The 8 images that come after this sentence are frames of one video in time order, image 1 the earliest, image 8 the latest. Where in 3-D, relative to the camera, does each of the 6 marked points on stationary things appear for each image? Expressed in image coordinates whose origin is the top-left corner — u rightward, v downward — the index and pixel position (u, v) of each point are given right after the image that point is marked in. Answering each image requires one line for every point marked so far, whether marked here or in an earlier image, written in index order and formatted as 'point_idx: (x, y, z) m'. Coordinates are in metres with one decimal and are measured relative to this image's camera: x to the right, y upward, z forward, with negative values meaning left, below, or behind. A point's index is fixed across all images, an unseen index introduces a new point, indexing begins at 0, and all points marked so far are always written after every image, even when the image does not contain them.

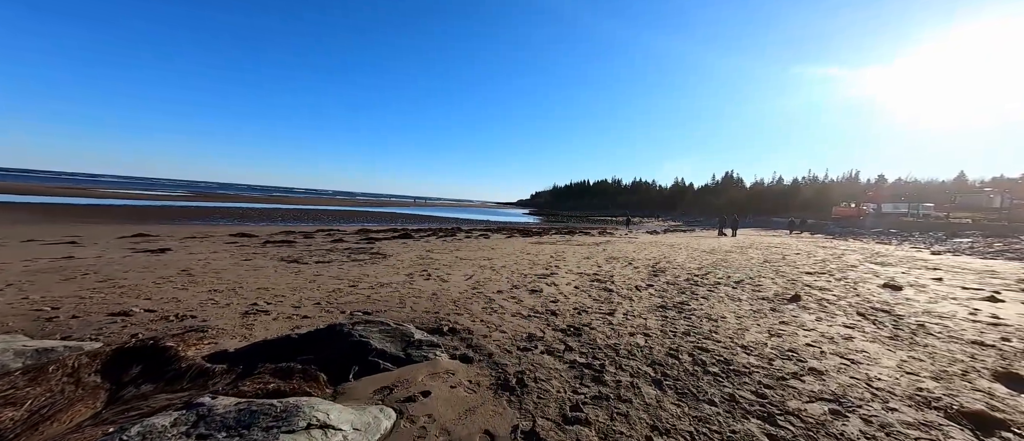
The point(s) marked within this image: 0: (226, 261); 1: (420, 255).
0: (-7.5, -1.1, +9.3) m
1: (-3.0, -1.1, +11.7) m
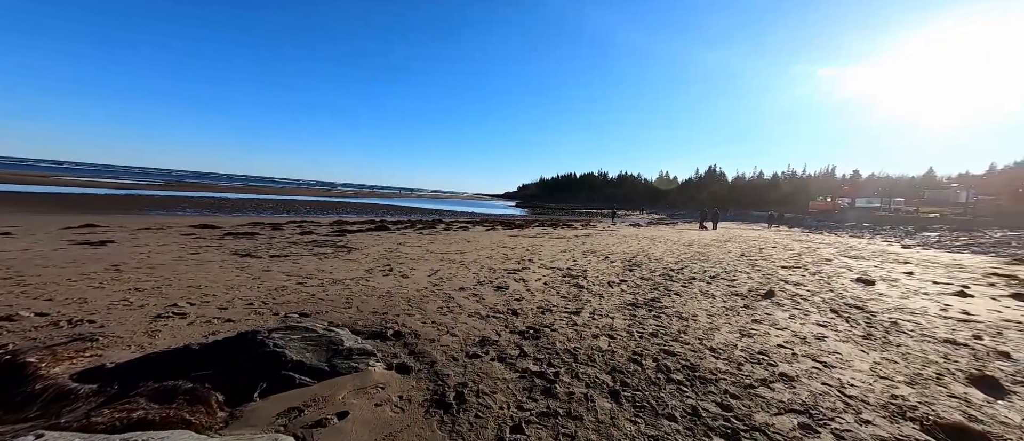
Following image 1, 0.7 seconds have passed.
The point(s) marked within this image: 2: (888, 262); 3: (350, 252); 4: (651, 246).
0: (-8.2, -0.8, +8.5) m
1: (-3.9, -0.9, +11.1) m
2: (+12.7, -1.4, +12.0) m
3: (-4.6, -0.9, +10.1) m
4: (+6.0, -1.1, +15.4) m
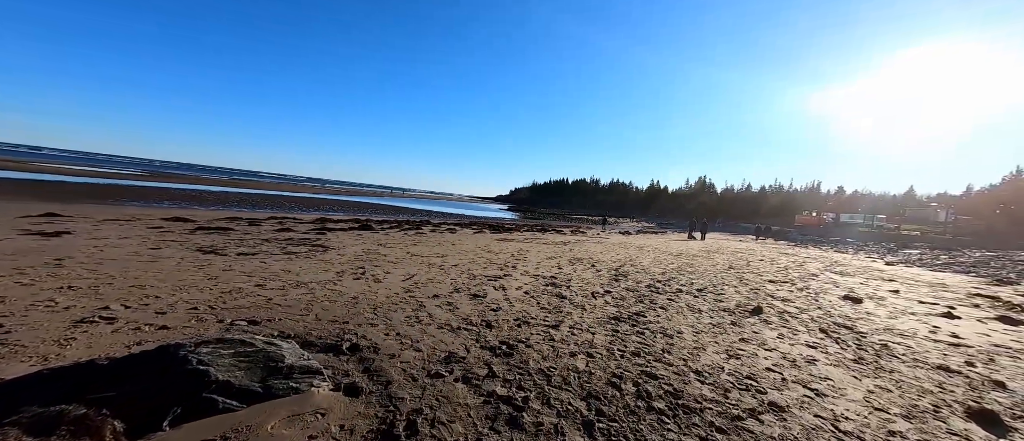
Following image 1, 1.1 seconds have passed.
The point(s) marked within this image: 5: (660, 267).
0: (-8.6, -0.6, +8.0) m
1: (-4.4, -0.9, +10.7) m
2: (+12.1, -2.0, +12.0) m
3: (-5.1, -0.8, +9.6) m
4: (+5.4, -1.5, +15.2) m
5: (+4.9, -1.5, +11.8) m
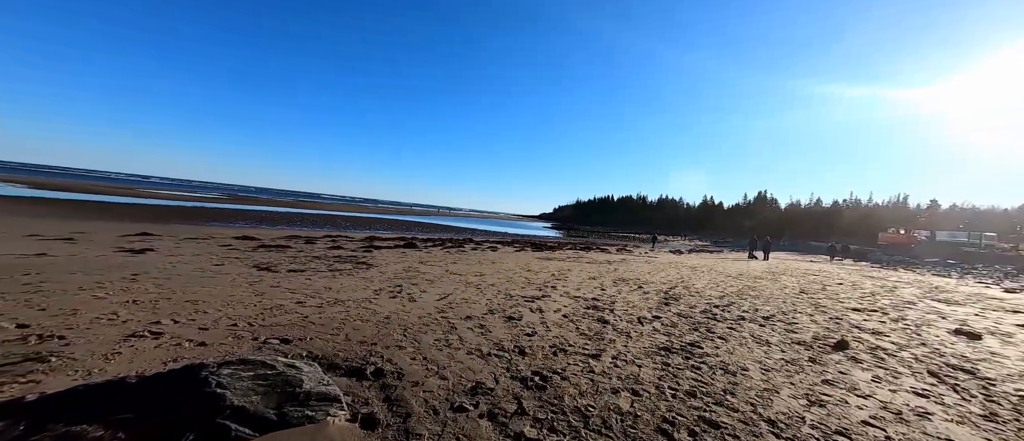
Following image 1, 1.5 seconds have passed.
0: (-7.7, -1.1, +8.7) m
1: (-3.2, -1.4, +10.8) m
2: (+13.4, -2.5, +10.0) m
3: (-4.0, -1.3, +9.8) m
4: (+7.1, -2.2, +14.0) m
5: (+6.2, -2.1, +10.7) m
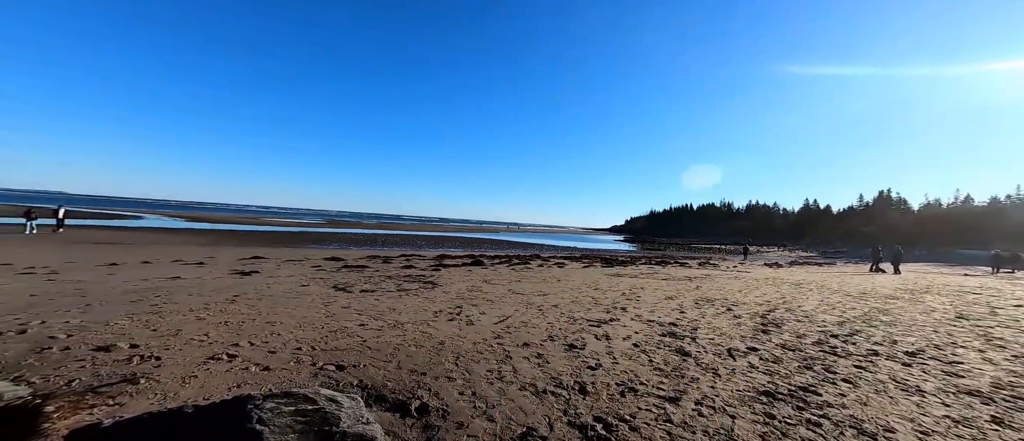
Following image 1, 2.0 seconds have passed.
0: (-6.1, -1.8, +9.6) m
1: (-1.2, -2.0, +10.8) m
2: (+14.9, -2.4, +6.7) m
3: (-2.2, -1.9, +9.9) m
4: (+9.5, -2.5, +11.9) m
5: (+7.9, -2.3, +8.9) m
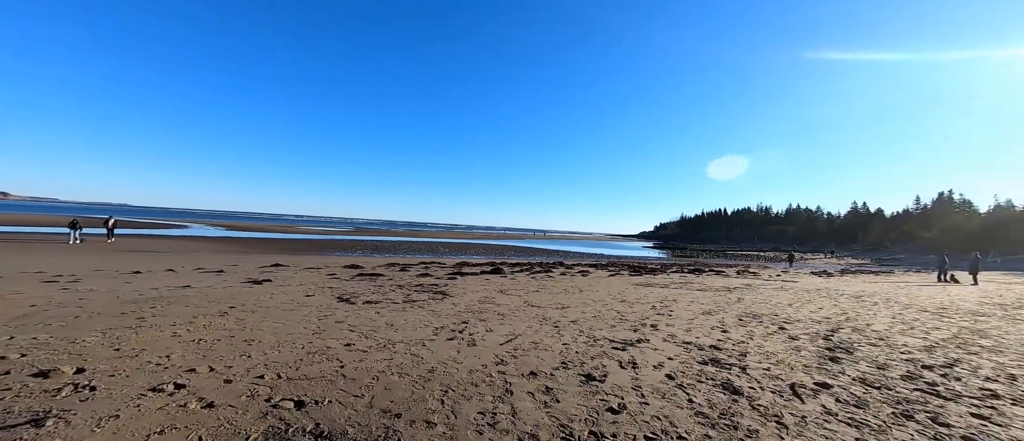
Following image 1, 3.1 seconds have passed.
0: (-5.7, -1.9, +9.1) m
1: (-0.7, -2.1, +9.9) m
2: (+15.0, -2.3, +4.7) m
3: (-1.8, -2.1, +9.2) m
4: (+10.0, -2.6, +10.3) m
5: (+8.2, -2.3, +7.4) m
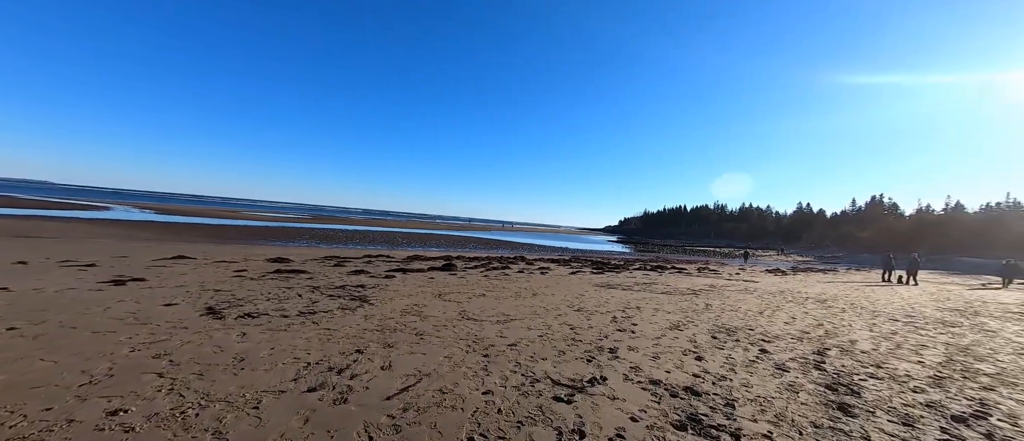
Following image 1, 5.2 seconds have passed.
0: (-7.1, -1.6, +6.8) m
1: (-2.2, -1.9, +8.0) m
2: (+13.9, -2.6, +4.2) m
3: (-3.2, -1.8, +7.2) m
4: (+8.4, -2.6, +9.4) m
5: (+6.9, -2.4, +6.3) m
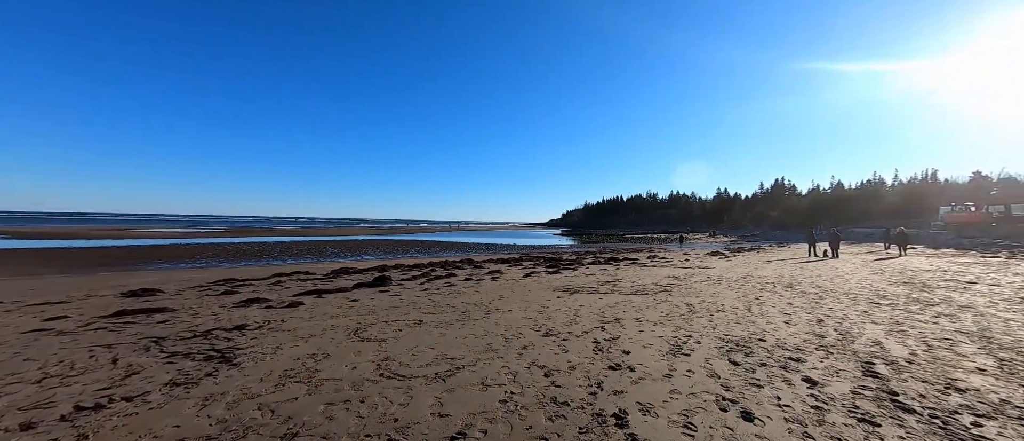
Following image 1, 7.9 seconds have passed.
0: (-7.7, -2.1, +3.3) m
1: (-3.1, -2.1, +5.3) m
2: (+13.5, -1.8, +4.0) m
3: (-3.9, -2.1, +4.3) m
4: (+7.3, -2.1, +8.2) m
5: (+6.3, -2.0, +4.9) m
